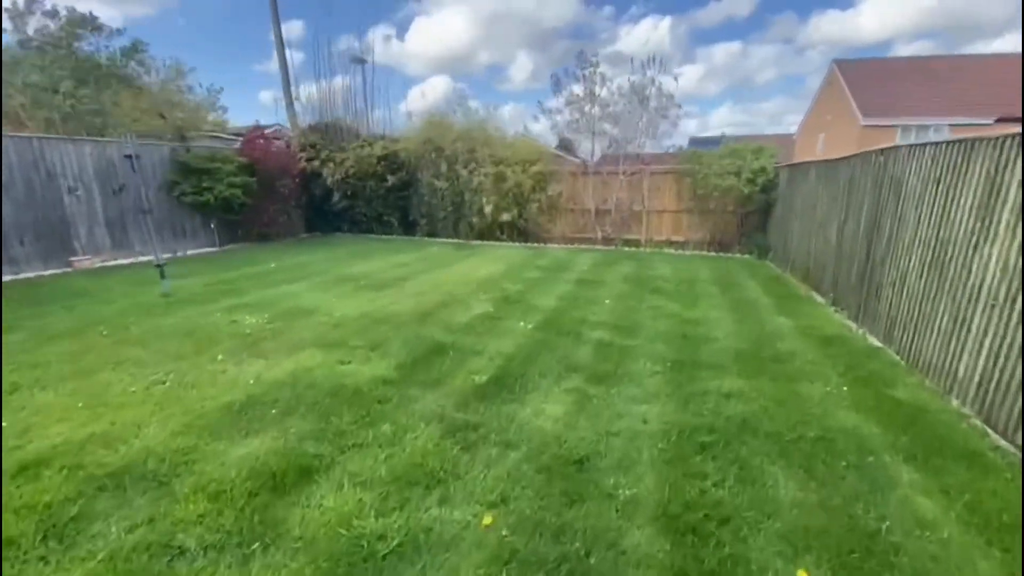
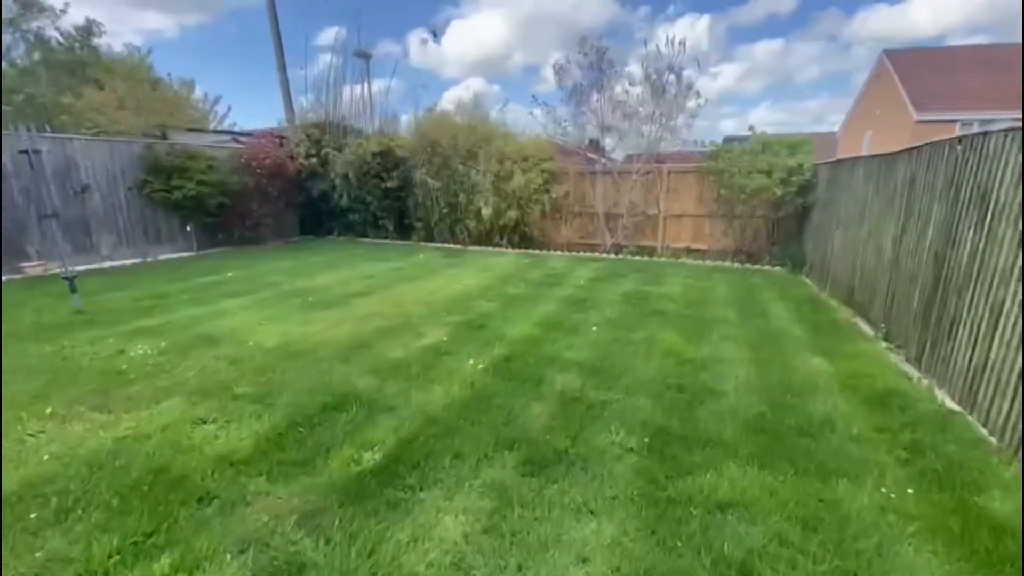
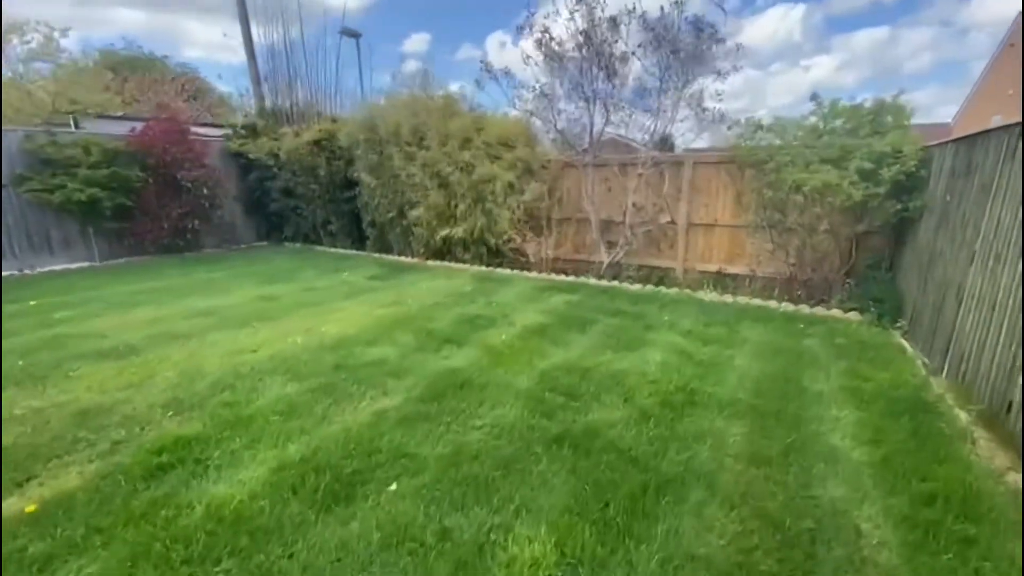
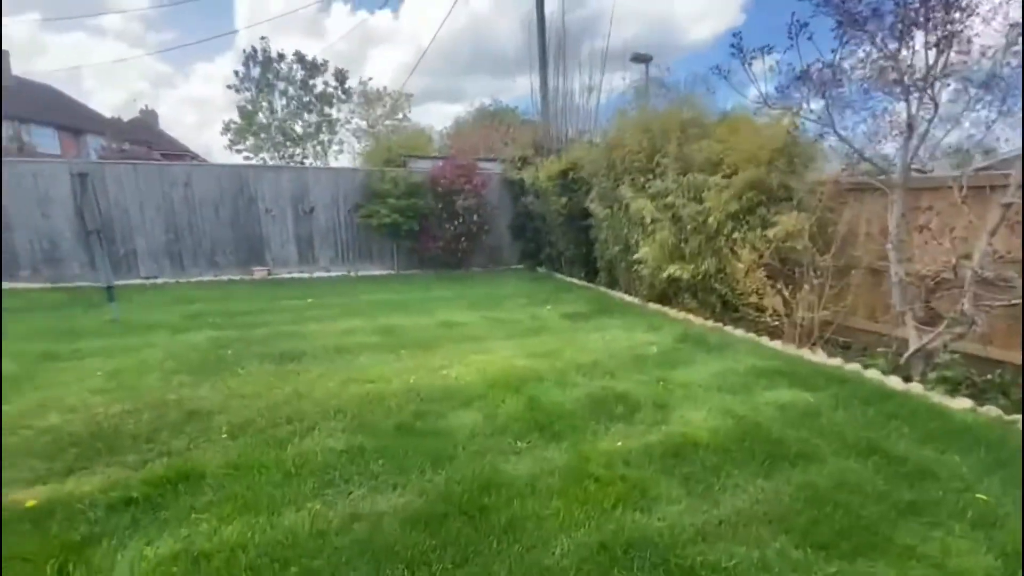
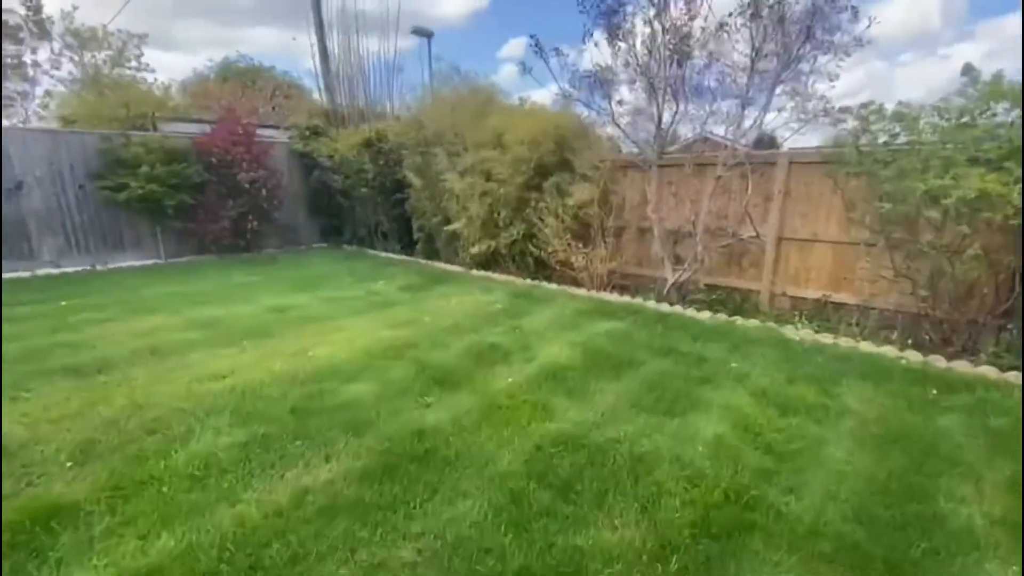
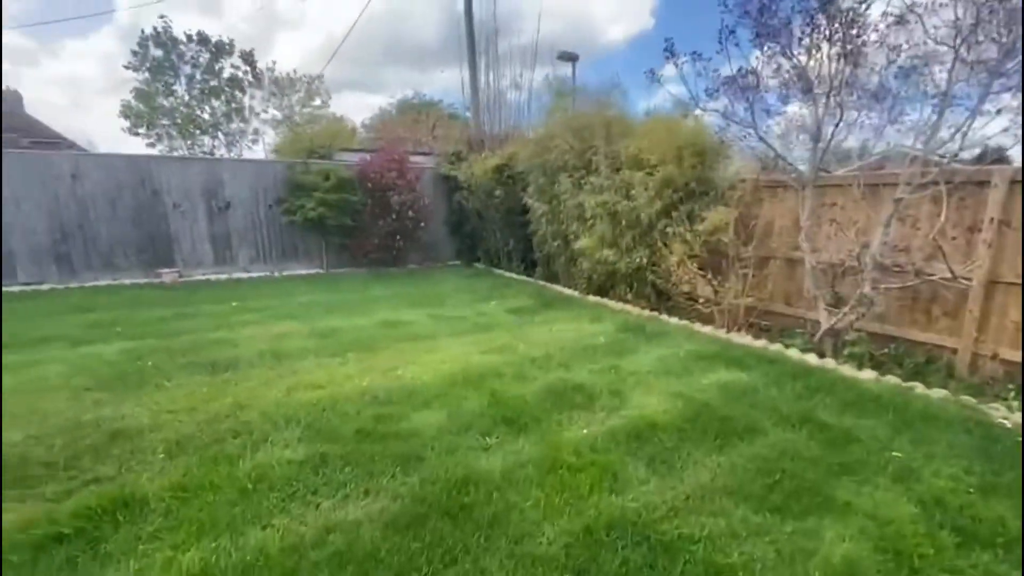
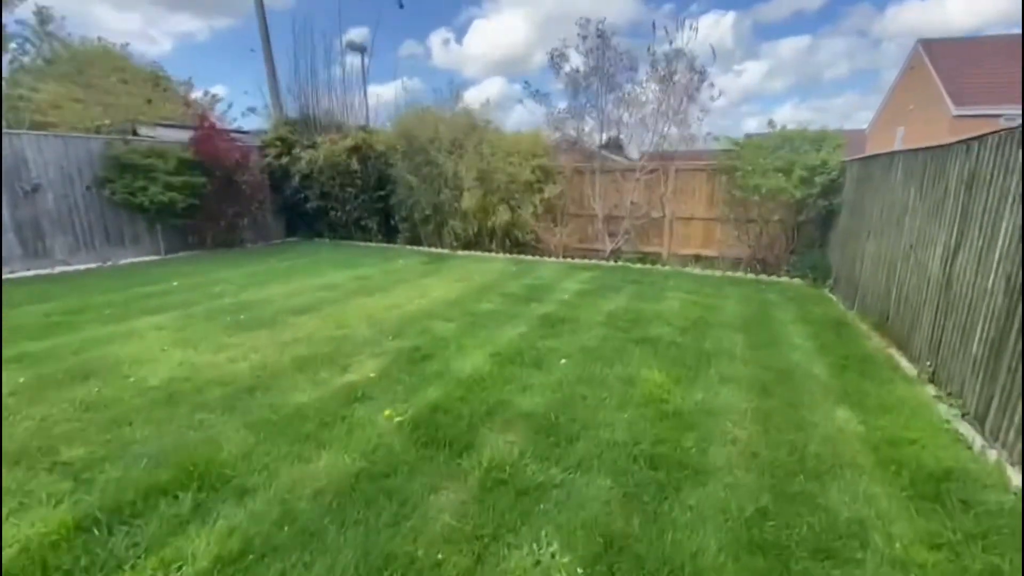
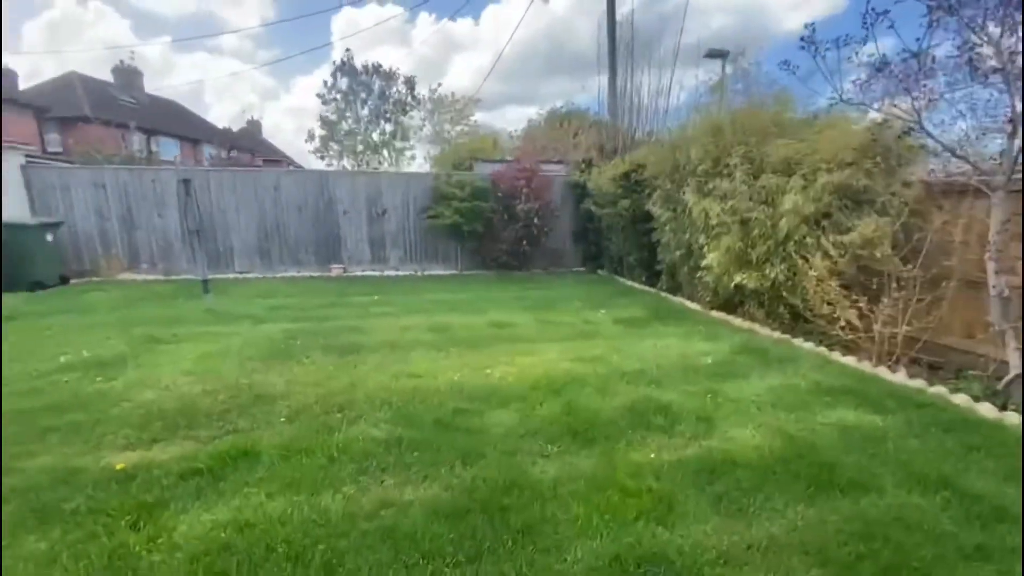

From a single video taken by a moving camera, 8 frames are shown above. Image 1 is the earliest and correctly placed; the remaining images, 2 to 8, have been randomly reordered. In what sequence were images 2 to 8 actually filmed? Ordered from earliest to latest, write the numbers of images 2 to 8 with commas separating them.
2, 7, 3, 5, 6, 4, 8
